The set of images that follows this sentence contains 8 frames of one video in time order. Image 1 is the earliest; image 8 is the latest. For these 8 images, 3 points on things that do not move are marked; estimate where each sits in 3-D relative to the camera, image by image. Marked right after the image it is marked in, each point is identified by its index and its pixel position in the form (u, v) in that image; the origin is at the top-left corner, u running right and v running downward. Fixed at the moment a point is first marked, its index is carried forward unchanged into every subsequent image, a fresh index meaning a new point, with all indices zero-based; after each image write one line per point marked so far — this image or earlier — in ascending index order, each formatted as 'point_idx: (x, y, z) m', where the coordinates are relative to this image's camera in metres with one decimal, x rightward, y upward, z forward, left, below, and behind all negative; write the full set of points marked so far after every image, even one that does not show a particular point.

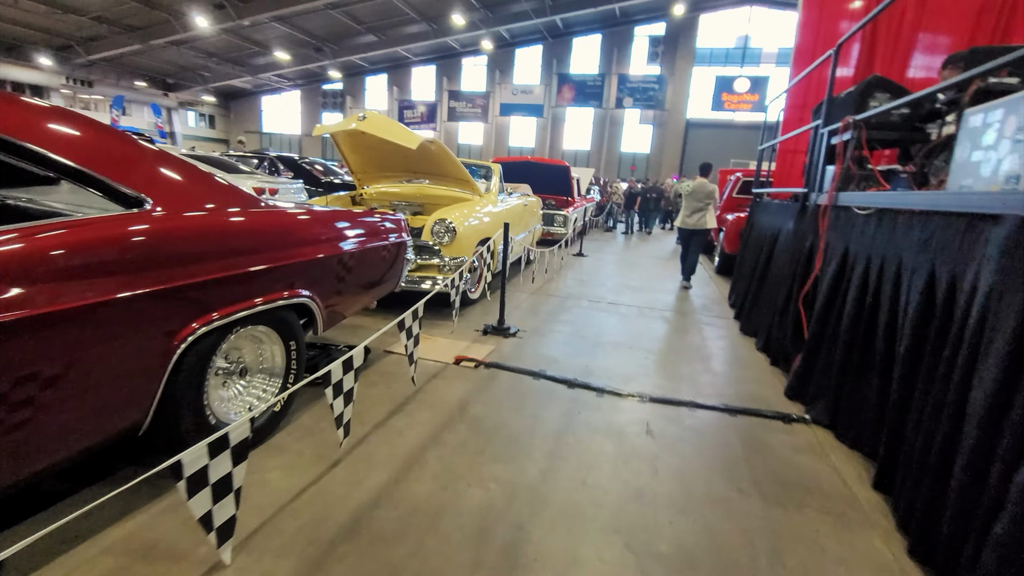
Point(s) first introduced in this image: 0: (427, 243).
0: (-0.7, +0.4, +4.3) m
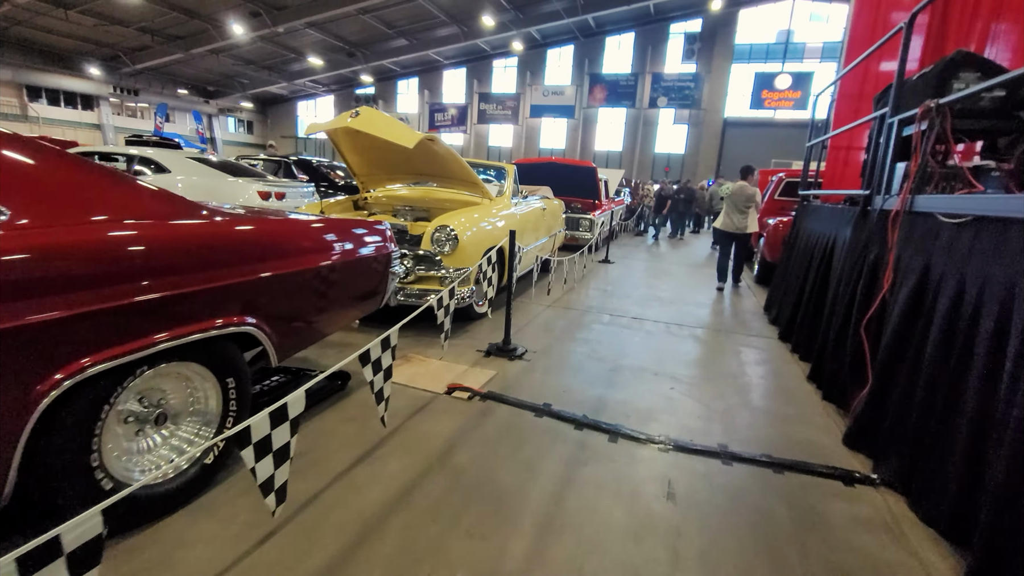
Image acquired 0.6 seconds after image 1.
0: (-0.7, +0.3, +3.9) m
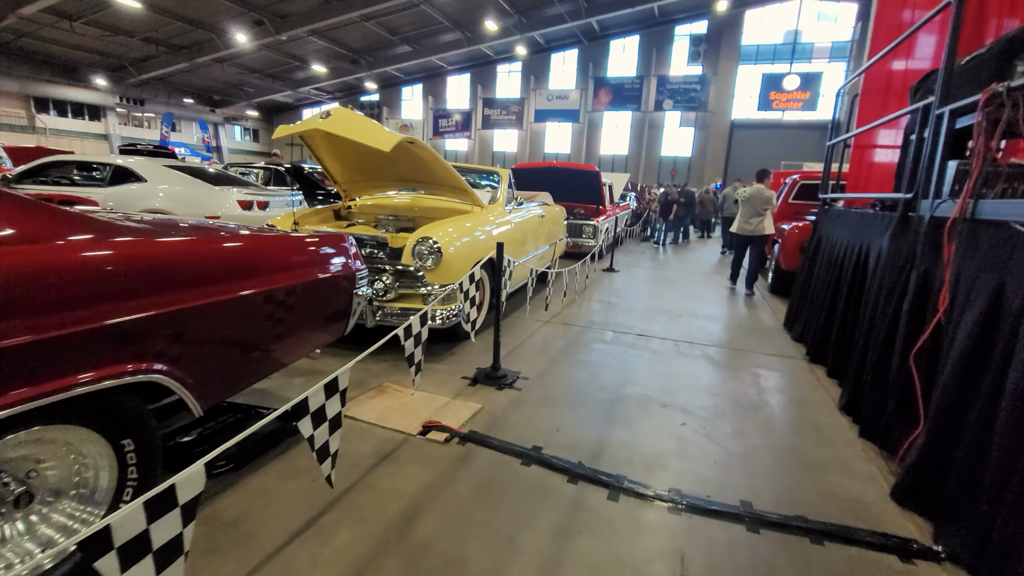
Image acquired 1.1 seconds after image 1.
0: (-0.7, +0.1, +3.5) m
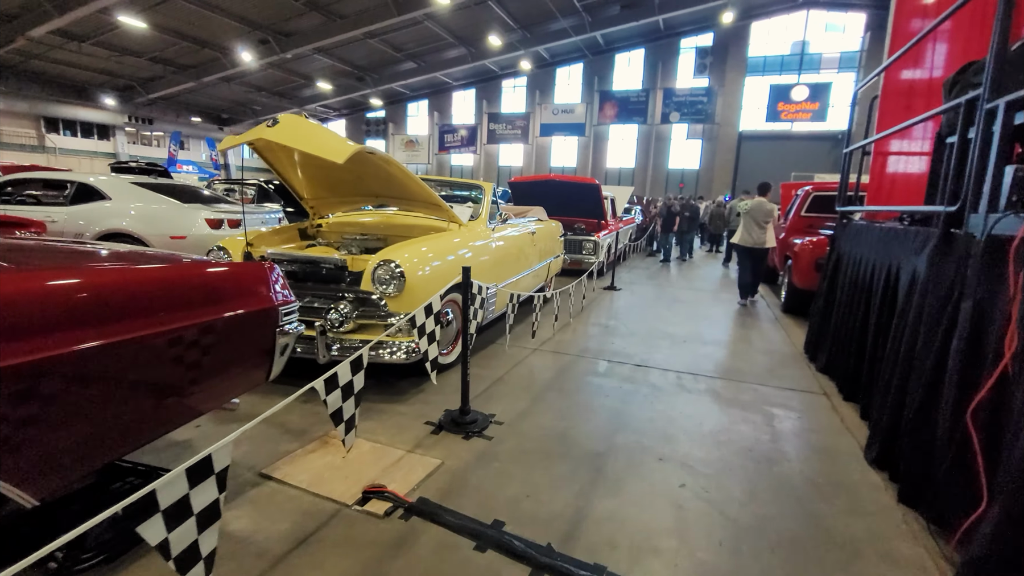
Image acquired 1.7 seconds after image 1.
0: (-0.9, 0.0, +3.1) m
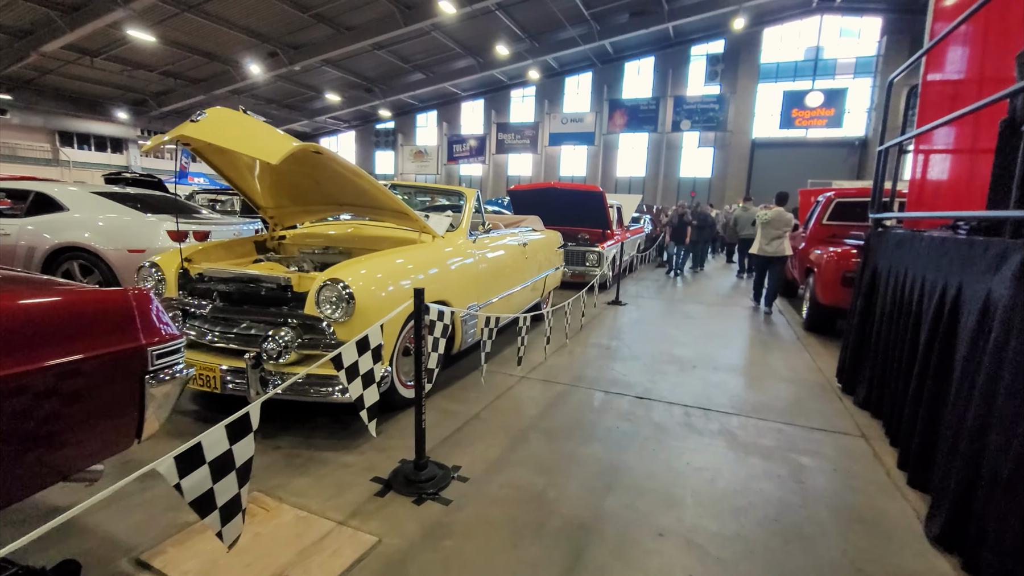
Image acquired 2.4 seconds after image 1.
0: (-1.1, -0.2, +2.6) m
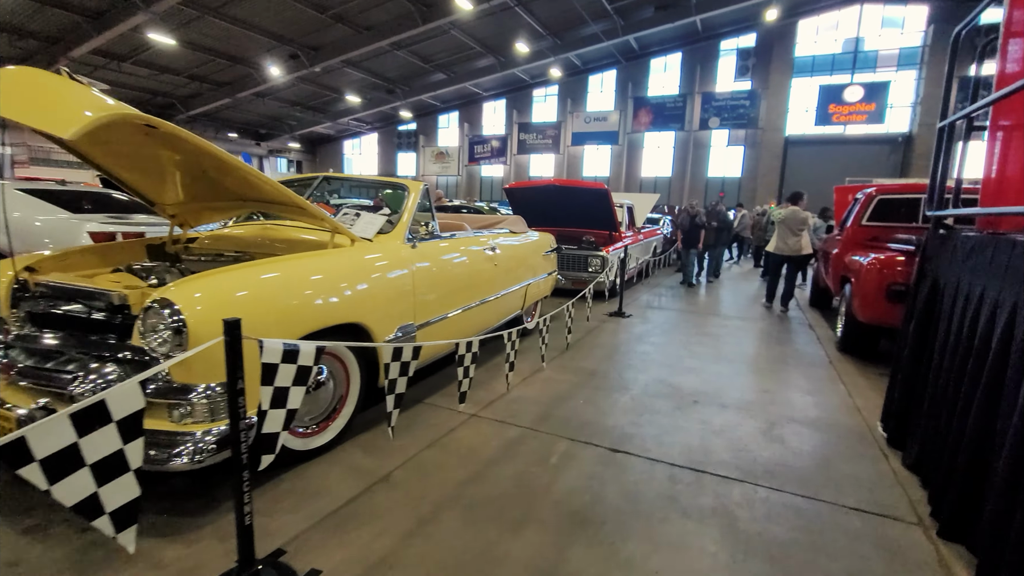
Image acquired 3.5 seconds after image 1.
0: (-1.4, -0.2, +1.9) m
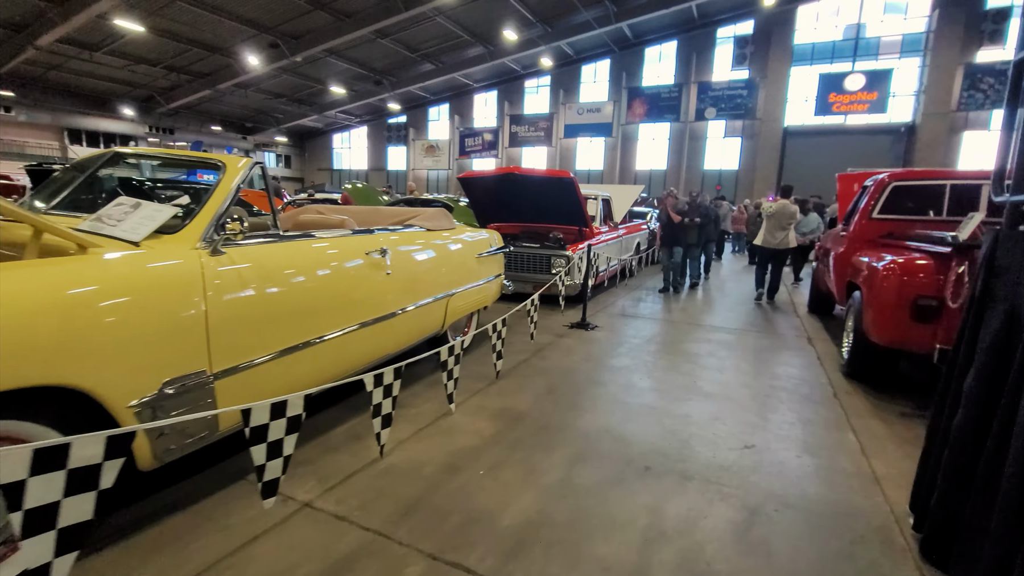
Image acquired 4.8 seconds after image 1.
0: (-2.1, -0.4, +0.9) m
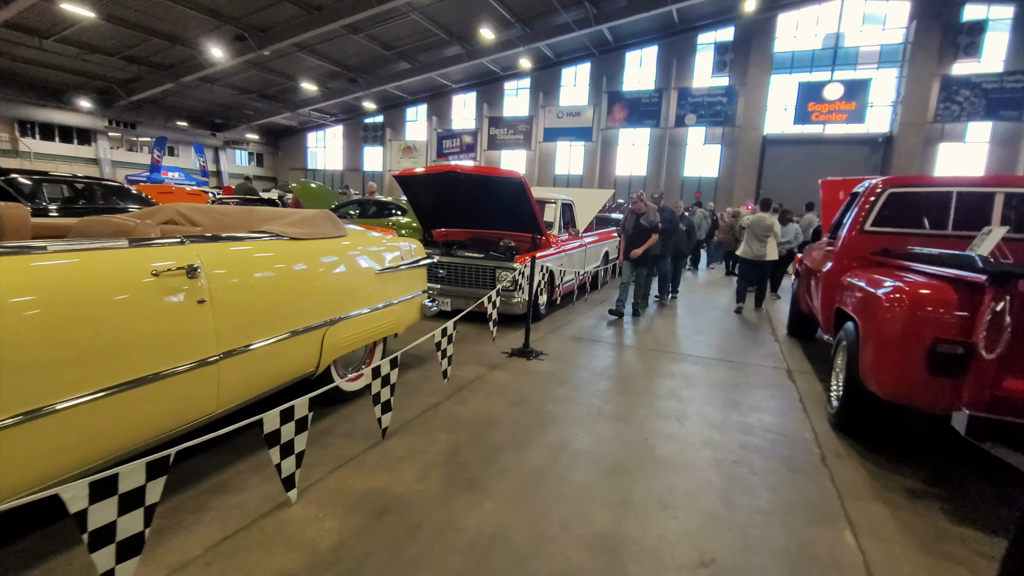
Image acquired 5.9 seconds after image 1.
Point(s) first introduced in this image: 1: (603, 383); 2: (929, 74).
0: (-2.5, -0.5, -0.1) m
1: (+0.7, -0.7, +3.9) m
2: (+15.1, +7.7, +18.0) m
